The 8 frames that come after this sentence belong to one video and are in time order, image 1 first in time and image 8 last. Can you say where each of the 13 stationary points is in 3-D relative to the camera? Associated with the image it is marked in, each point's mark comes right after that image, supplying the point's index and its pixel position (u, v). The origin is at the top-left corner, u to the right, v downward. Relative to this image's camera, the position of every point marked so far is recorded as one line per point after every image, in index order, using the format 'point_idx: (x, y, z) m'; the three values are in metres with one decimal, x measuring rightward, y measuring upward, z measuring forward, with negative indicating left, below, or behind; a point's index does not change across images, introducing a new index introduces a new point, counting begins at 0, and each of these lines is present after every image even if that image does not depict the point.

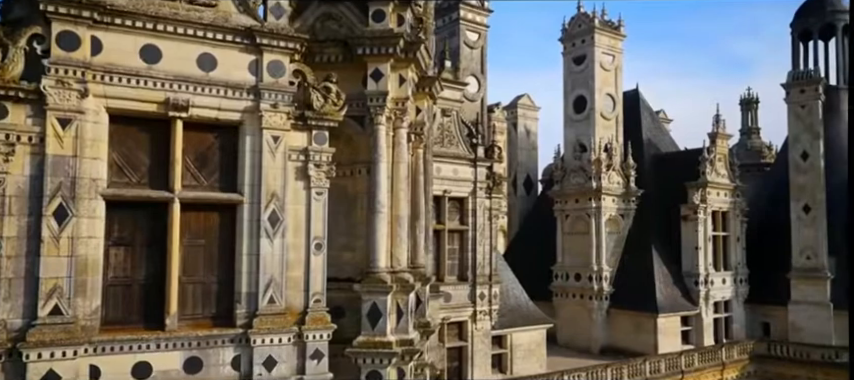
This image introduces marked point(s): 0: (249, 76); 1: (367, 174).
0: (-1.1, +0.7, +4.9) m
1: (-0.5, +0.1, +6.1) m
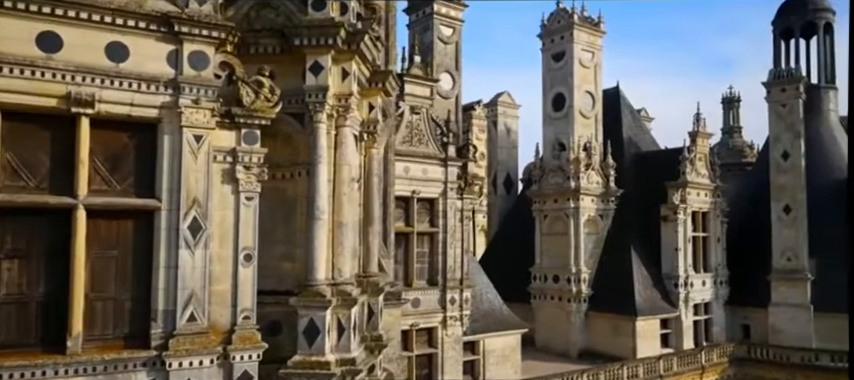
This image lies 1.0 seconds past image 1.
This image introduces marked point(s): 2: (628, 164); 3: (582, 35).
0: (-1.5, +0.7, +4.4) m
1: (-0.9, +0.1, +5.6) m
2: (+4.7, +0.6, +18.3) m
3: (+3.4, +3.4, +17.4) m
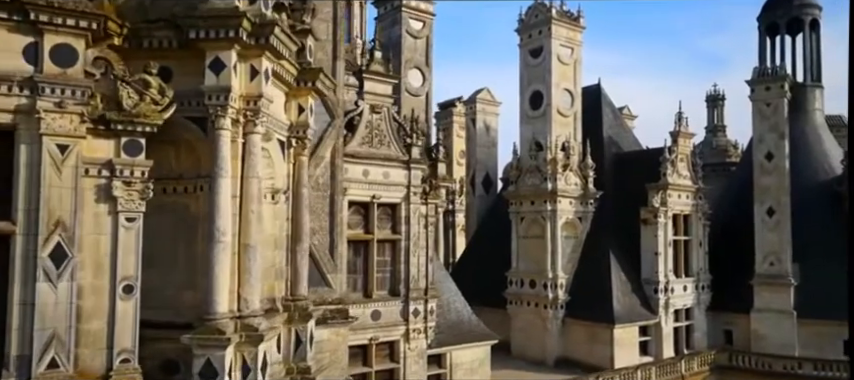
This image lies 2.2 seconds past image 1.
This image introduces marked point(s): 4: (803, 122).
0: (-1.9, +0.6, +3.7) m
1: (-1.3, 0.0, +4.9) m
2: (+4.0, +0.6, +17.6) m
3: (+2.8, +3.4, +16.7) m
4: (+7.4, +1.4, +15.5) m
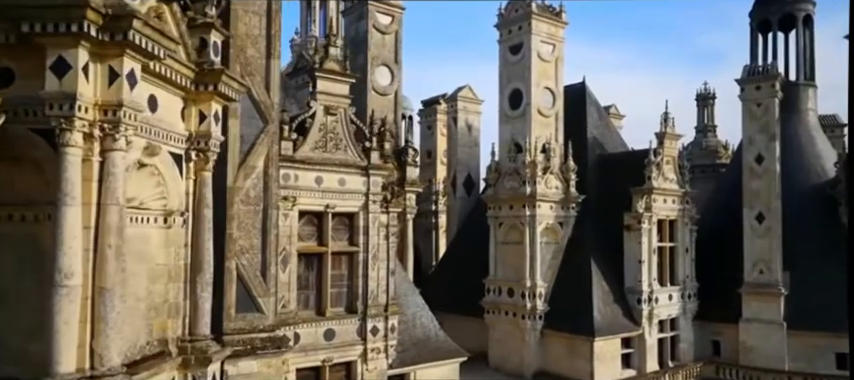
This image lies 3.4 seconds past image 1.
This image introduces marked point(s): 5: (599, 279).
0: (-2.3, +0.4, +2.9) m
1: (-1.8, -0.1, +4.0) m
2: (+3.5, +0.5, +16.8) m
3: (+2.3, +3.3, +15.9) m
4: (+6.9, +1.3, +14.7) m
5: (+3.3, -1.7, +15.3) m
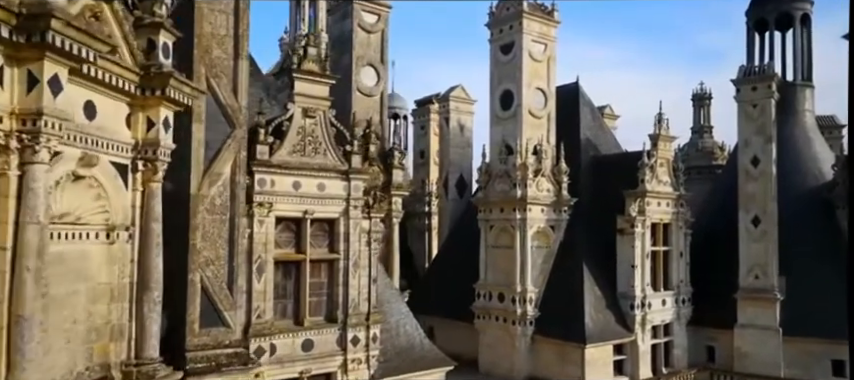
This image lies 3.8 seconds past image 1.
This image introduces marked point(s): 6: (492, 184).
0: (-2.5, +0.4, +2.5) m
1: (-2.0, -0.2, +3.7) m
2: (+3.3, +0.5, +16.5) m
3: (+2.1, +3.3, +15.6) m
4: (+6.6, +1.2, +14.3) m
5: (+3.1, -1.8, +15.0) m
6: (+1.3, +0.1, +15.6) m
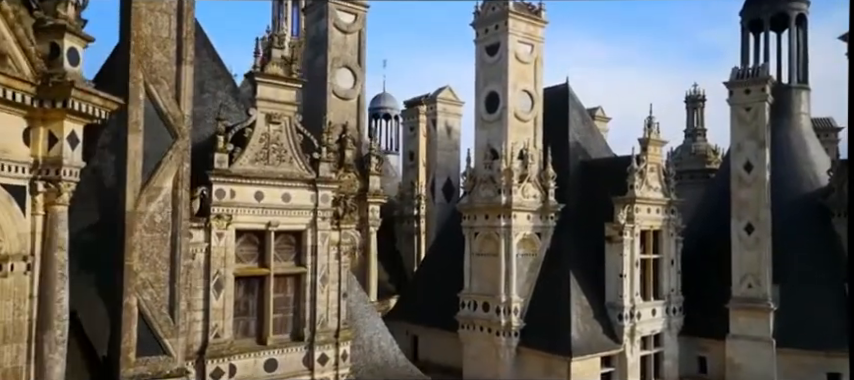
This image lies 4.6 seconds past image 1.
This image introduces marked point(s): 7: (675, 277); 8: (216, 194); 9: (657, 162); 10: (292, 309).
0: (-2.8, +0.2, +2.0) m
1: (-2.3, -0.3, +3.2) m
2: (+2.9, +0.3, +16.0) m
3: (+1.7, +3.1, +15.1) m
4: (+6.3, +1.1, +13.8) m
5: (+2.8, -1.9, +14.5) m
6: (+0.9, 0.0, +15.1) m
7: (+4.9, -1.7, +15.5) m
8: (-2.2, 0.0, +8.3) m
9: (+4.4, +0.5, +15.2) m
10: (-1.6, -1.4, +9.2) m
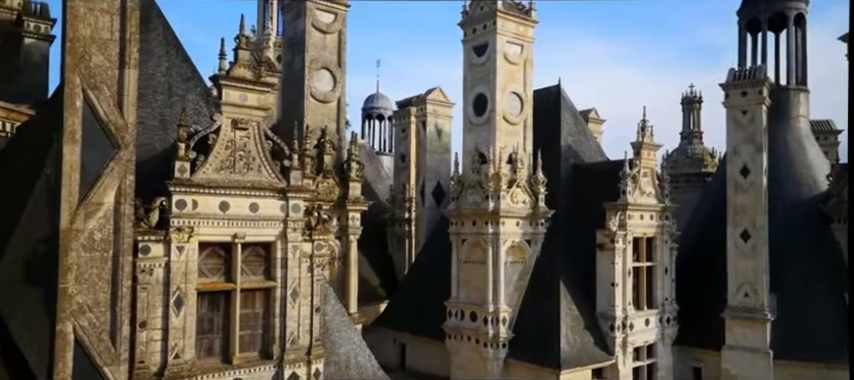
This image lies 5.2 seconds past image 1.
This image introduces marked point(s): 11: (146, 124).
0: (-3.1, +0.1, +1.5) m
1: (-2.6, -0.4, +2.7) m
2: (+2.7, +0.2, +15.5) m
3: (+1.5, +3.0, +14.6) m
4: (+6.0, +1.0, +13.3) m
5: (+2.5, -2.0, +14.0) m
6: (+0.7, -0.1, +14.6) m
7: (+4.6, -1.8, +15.0) m
8: (-2.5, -0.1, +7.8) m
9: (+4.2, +0.4, +14.7) m
10: (-1.8, -1.5, +8.7) m
11: (-3.4, +0.8, +9.5) m
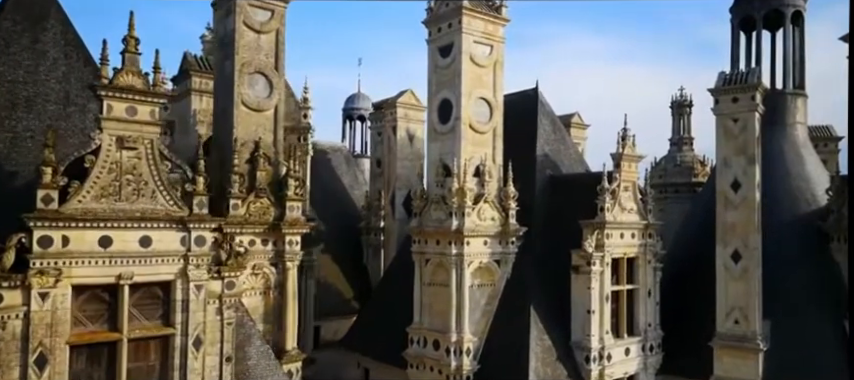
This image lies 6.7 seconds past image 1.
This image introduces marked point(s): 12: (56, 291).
0: (-3.8, -0.2, +0.1) m
1: (-3.2, -0.7, +1.3) m
2: (+2.0, 0.0, +14.1) m
3: (+0.8, +2.8, +13.2) m
4: (+5.4, +0.7, +12.0) m
5: (+1.8, -2.3, +12.7) m
6: (0.0, -0.3, +13.2) m
7: (+3.9, -2.1, +13.7) m
8: (-3.2, -0.4, +6.5) m
9: (+3.5, +0.2, +13.4) m
10: (-2.5, -1.8, +7.3) m
11: (-4.1, +0.5, +8.2) m
12: (-3.1, -0.8, +6.5) m
